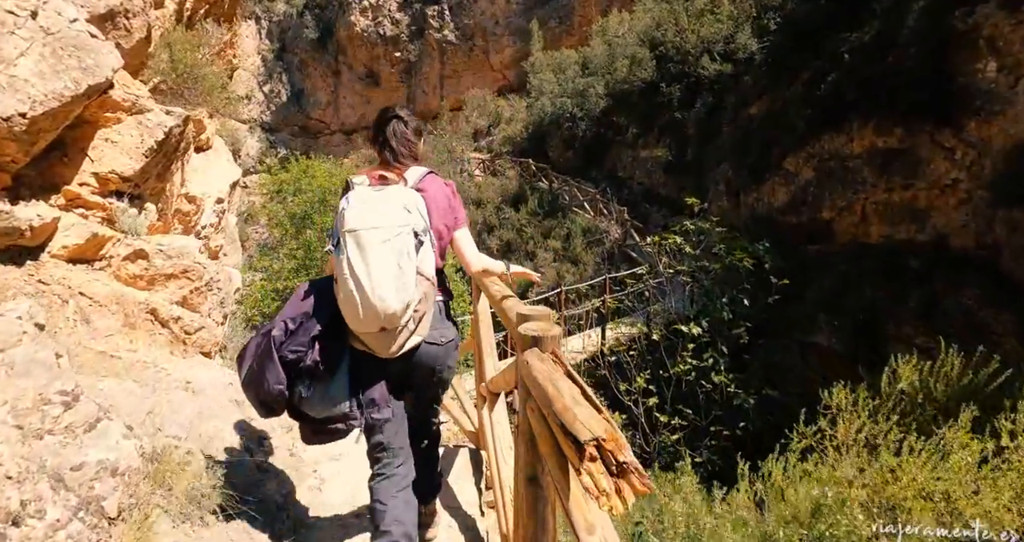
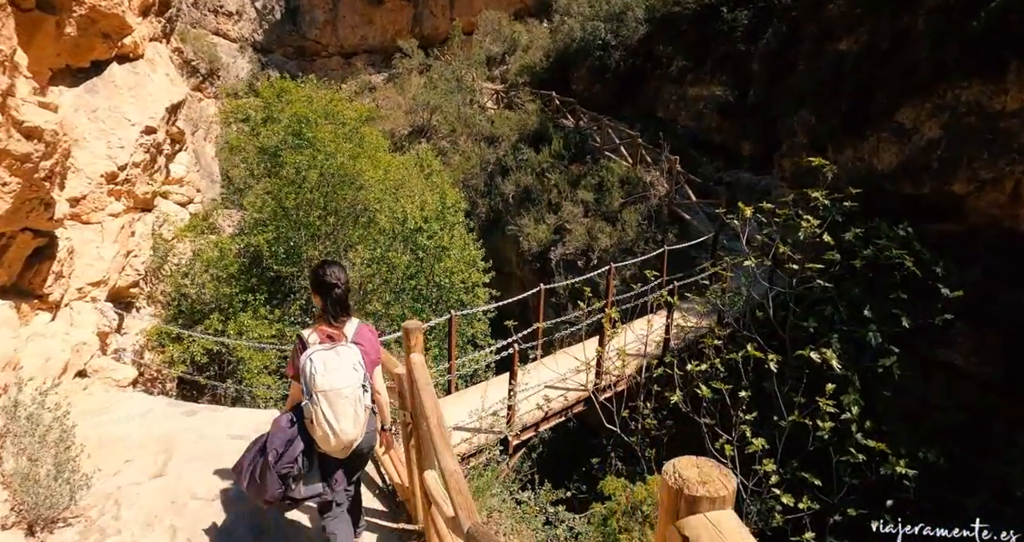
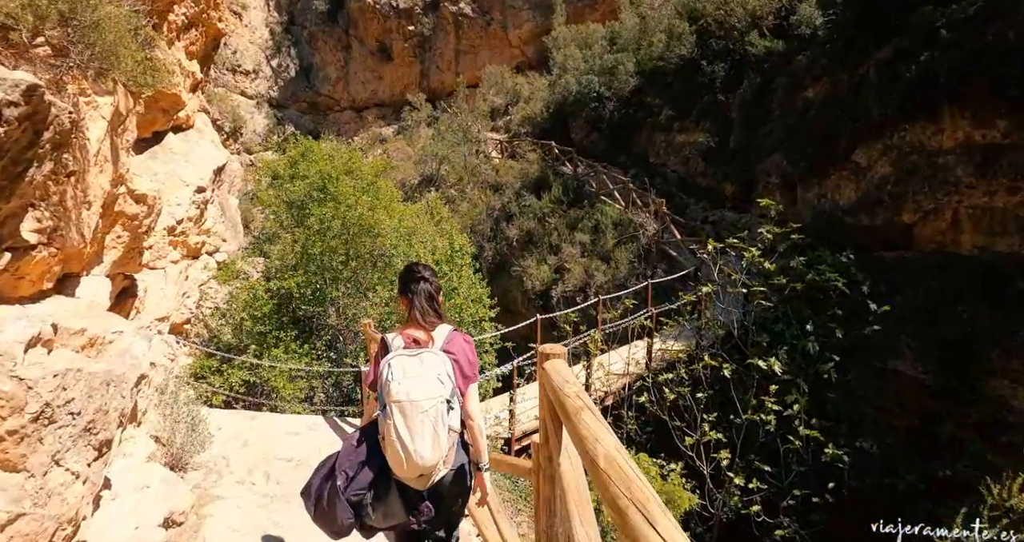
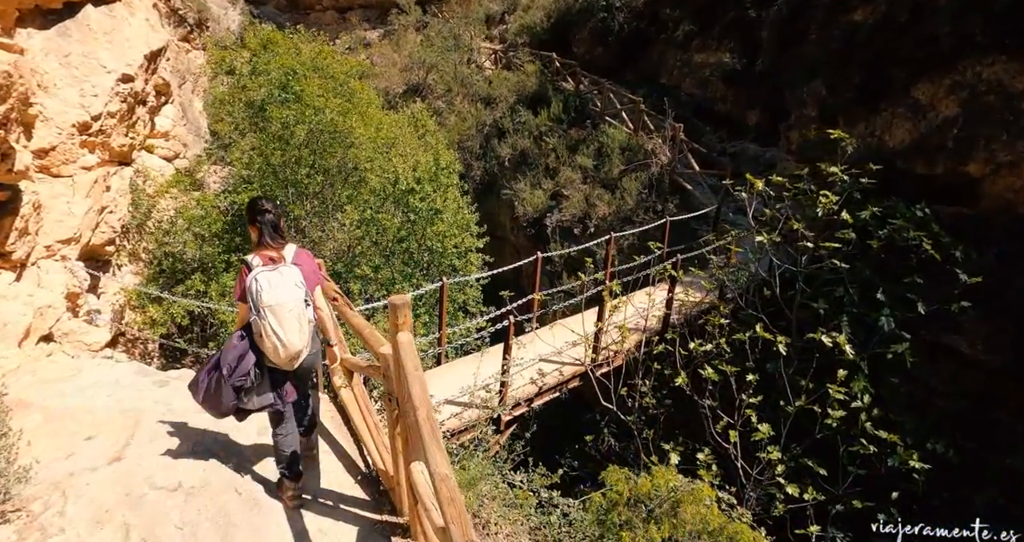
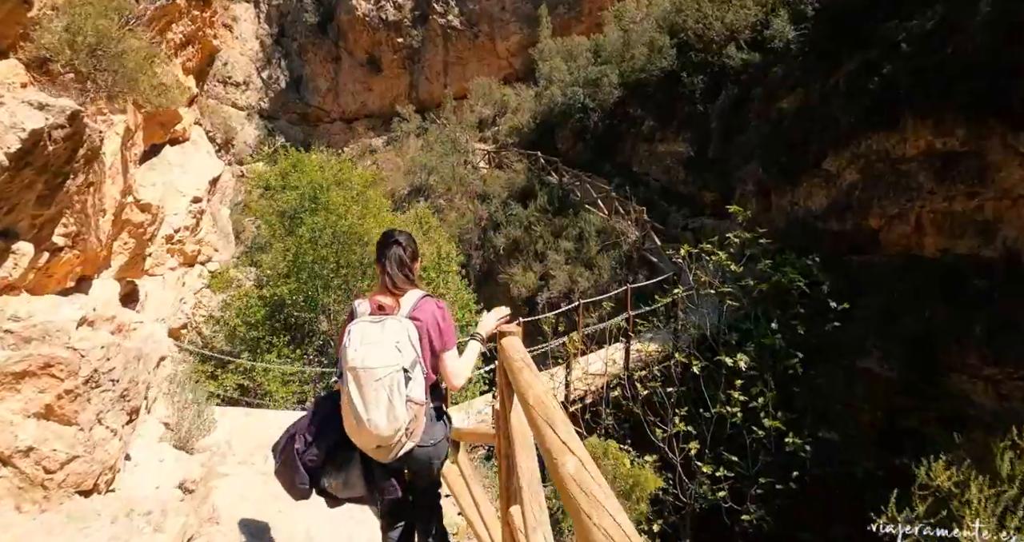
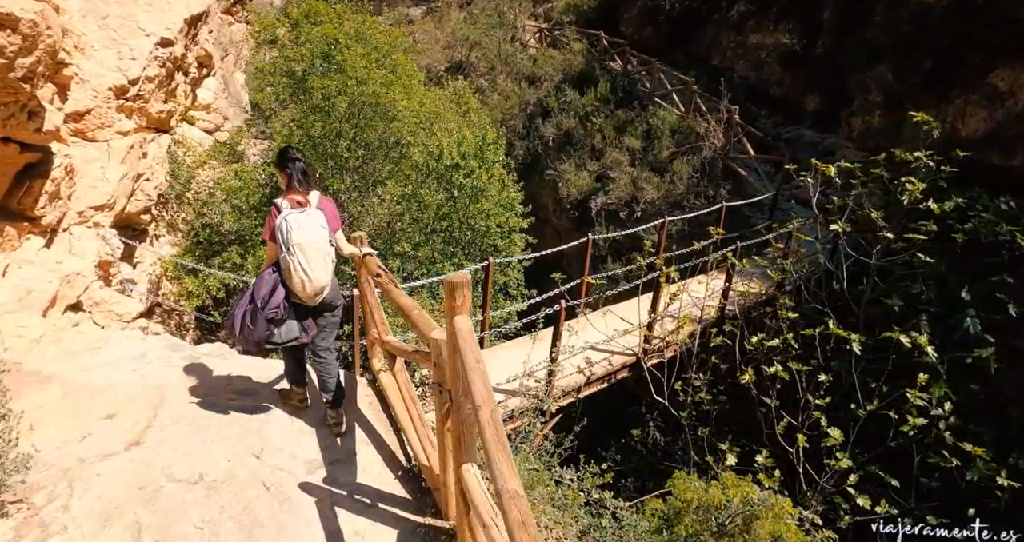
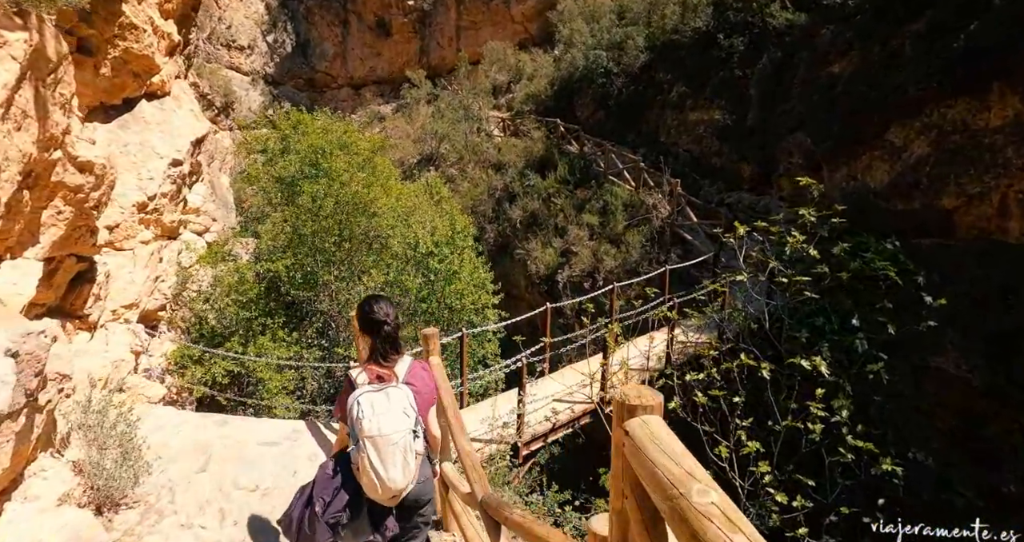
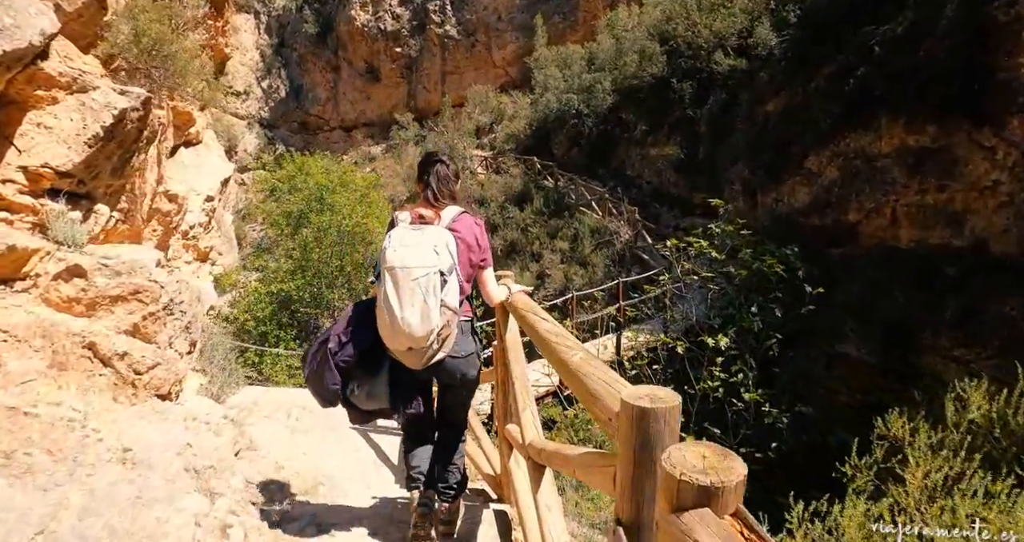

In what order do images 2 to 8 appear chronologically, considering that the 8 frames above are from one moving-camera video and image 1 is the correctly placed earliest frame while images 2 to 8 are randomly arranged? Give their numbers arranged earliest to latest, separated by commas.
8, 5, 3, 7, 2, 4, 6
